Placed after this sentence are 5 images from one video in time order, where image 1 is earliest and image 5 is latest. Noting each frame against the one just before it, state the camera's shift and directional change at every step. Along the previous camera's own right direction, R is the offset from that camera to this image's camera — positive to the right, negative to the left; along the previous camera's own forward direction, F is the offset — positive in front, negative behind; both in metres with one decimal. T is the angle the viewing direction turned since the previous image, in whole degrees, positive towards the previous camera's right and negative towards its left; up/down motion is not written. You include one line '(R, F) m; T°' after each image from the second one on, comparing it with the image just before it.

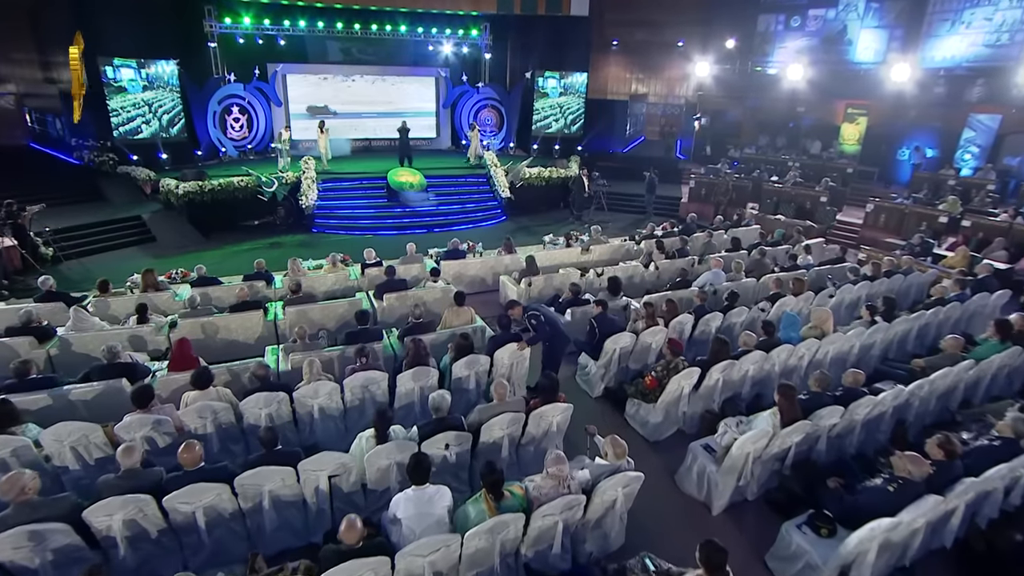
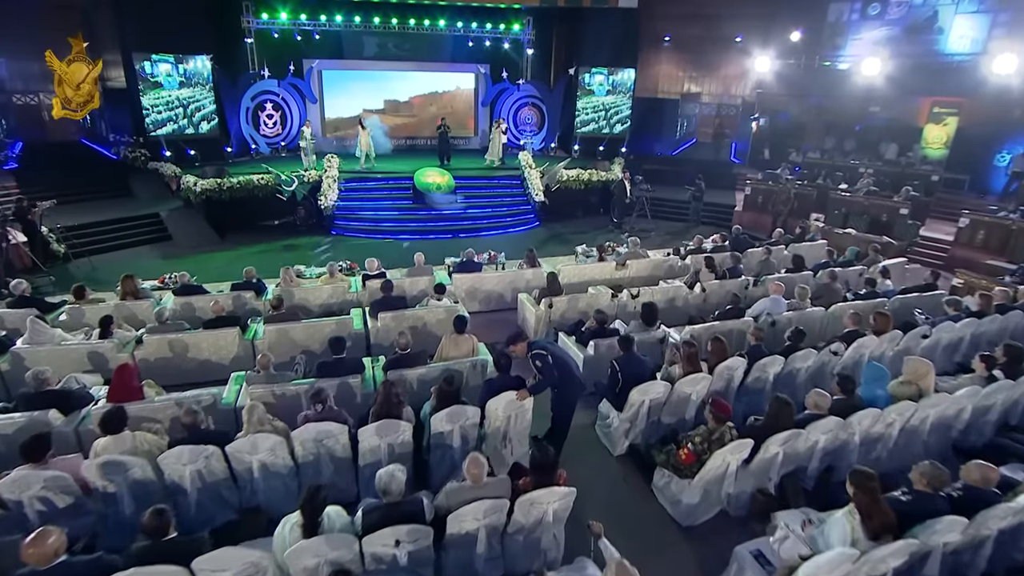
(+0.5, +1.5) m; -5°
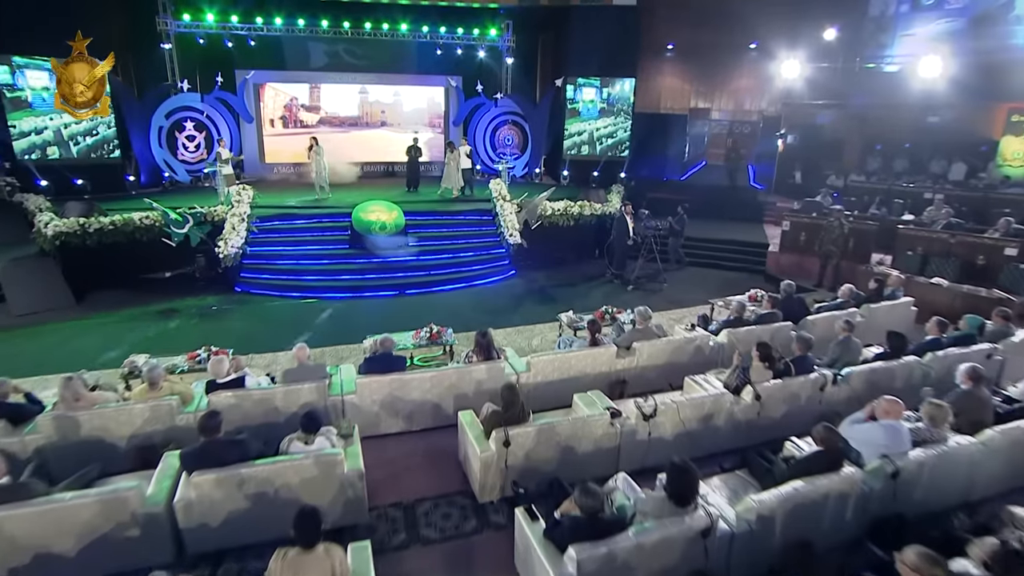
(+0.7, +3.9) m; 0°
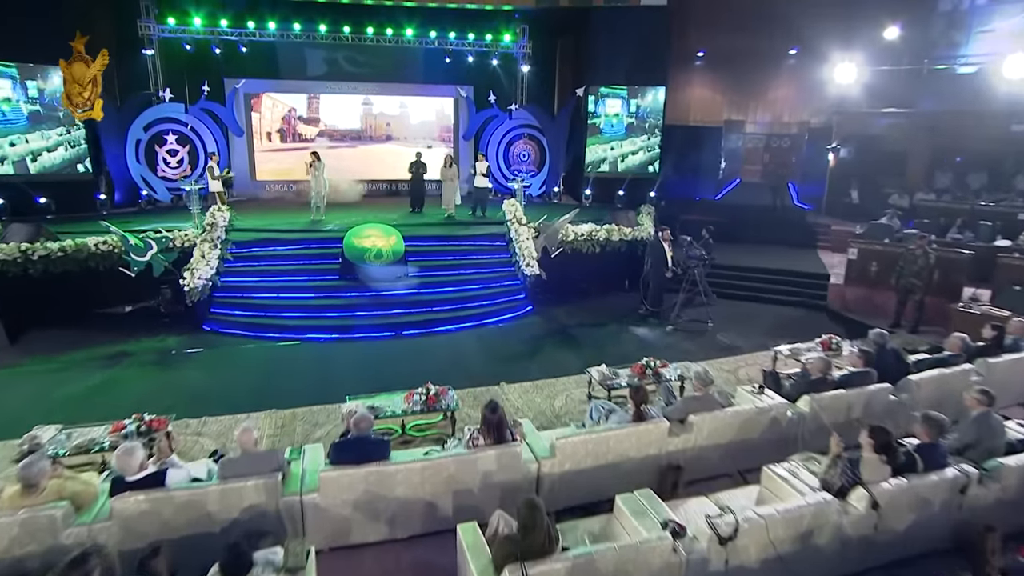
(-0.1, +1.8) m; -1°
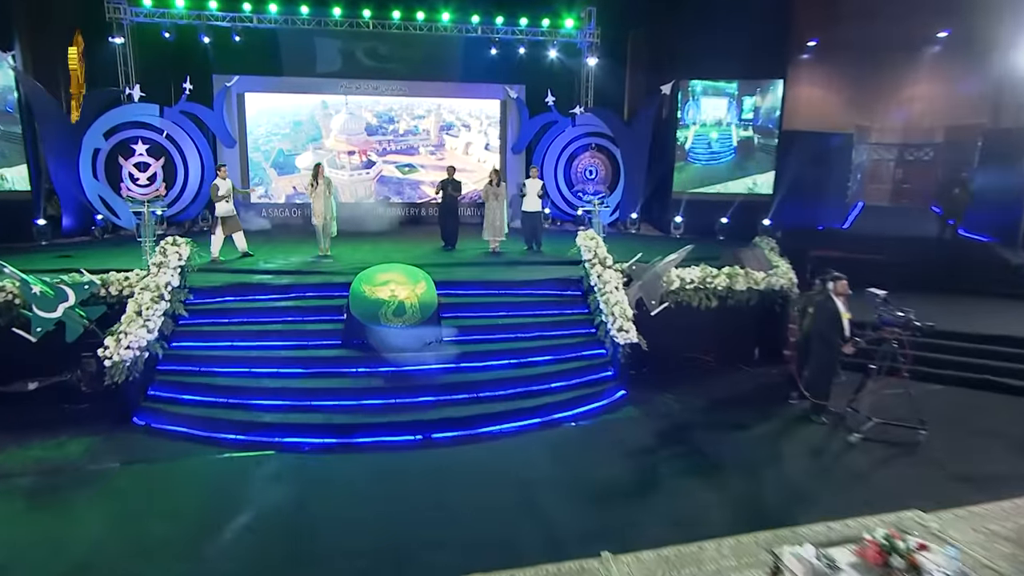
(-0.7, +3.6) m; -3°
